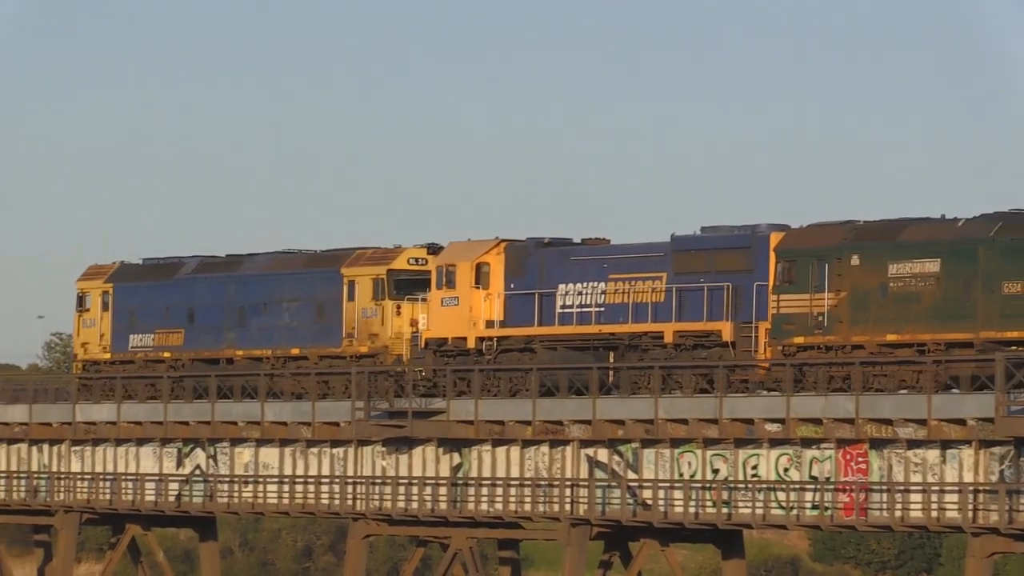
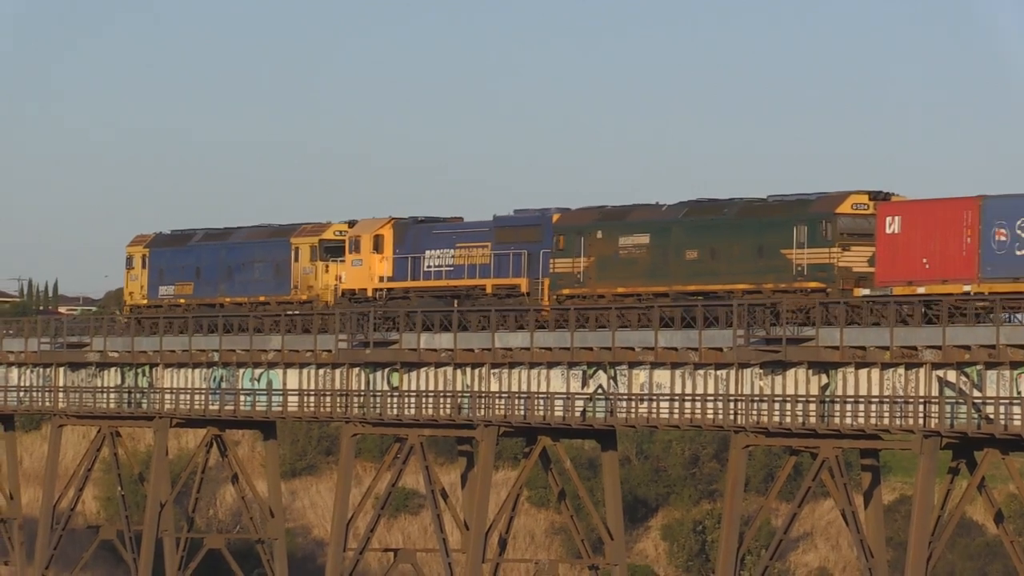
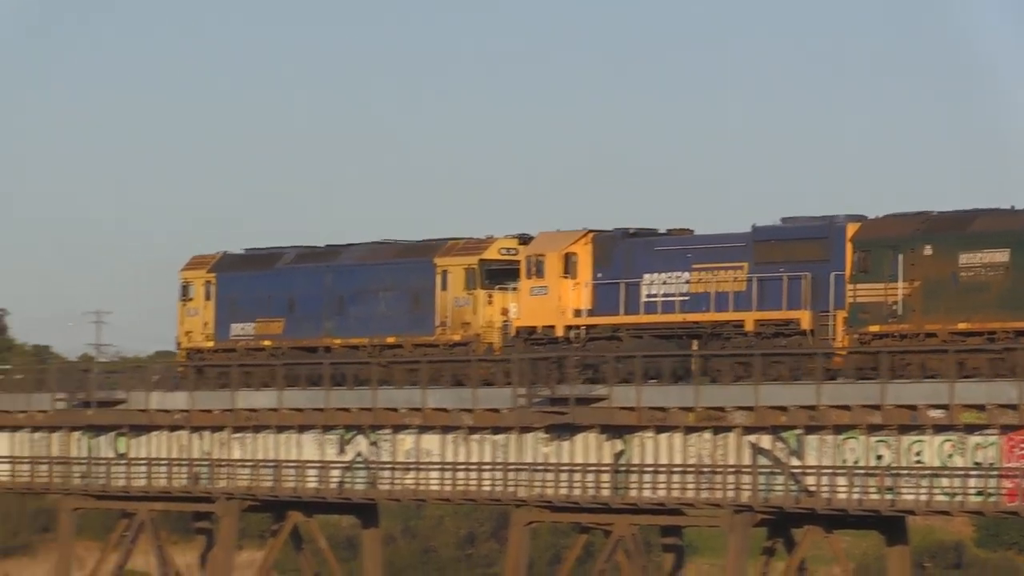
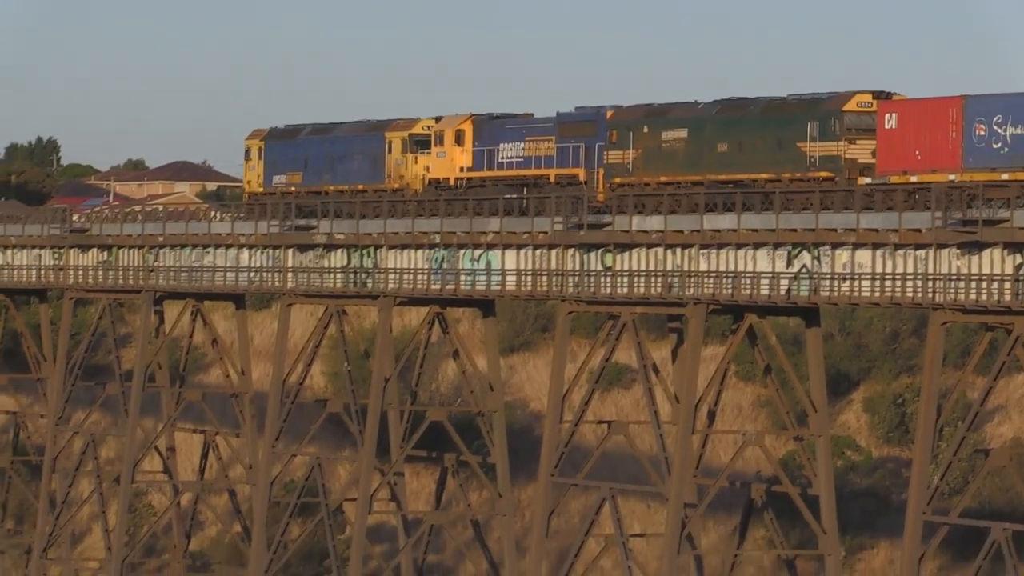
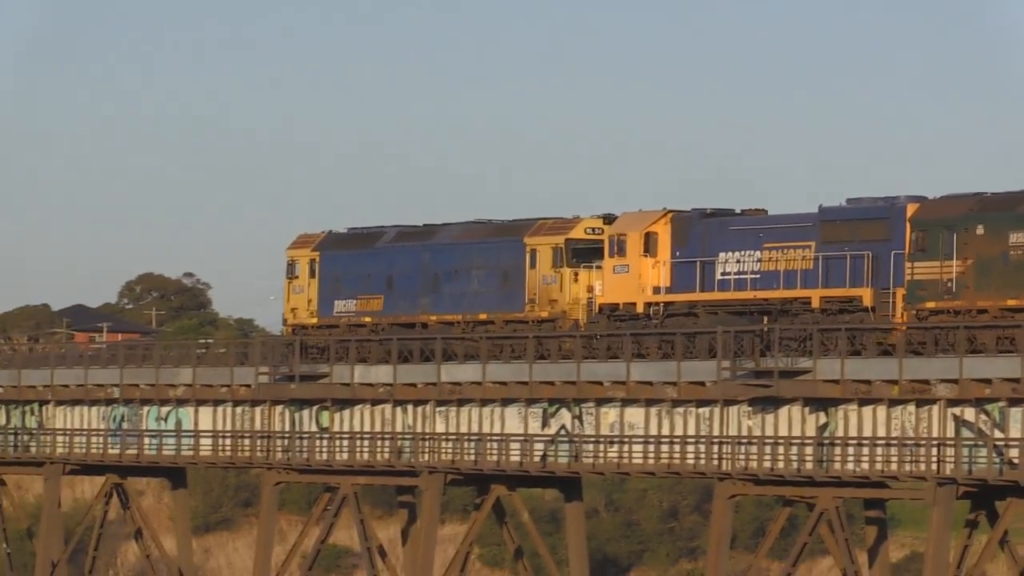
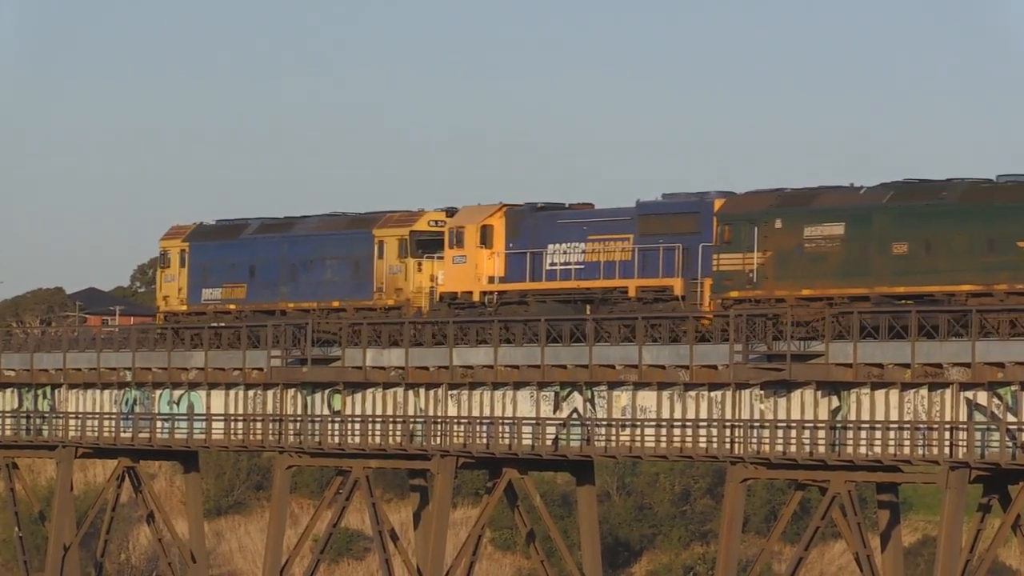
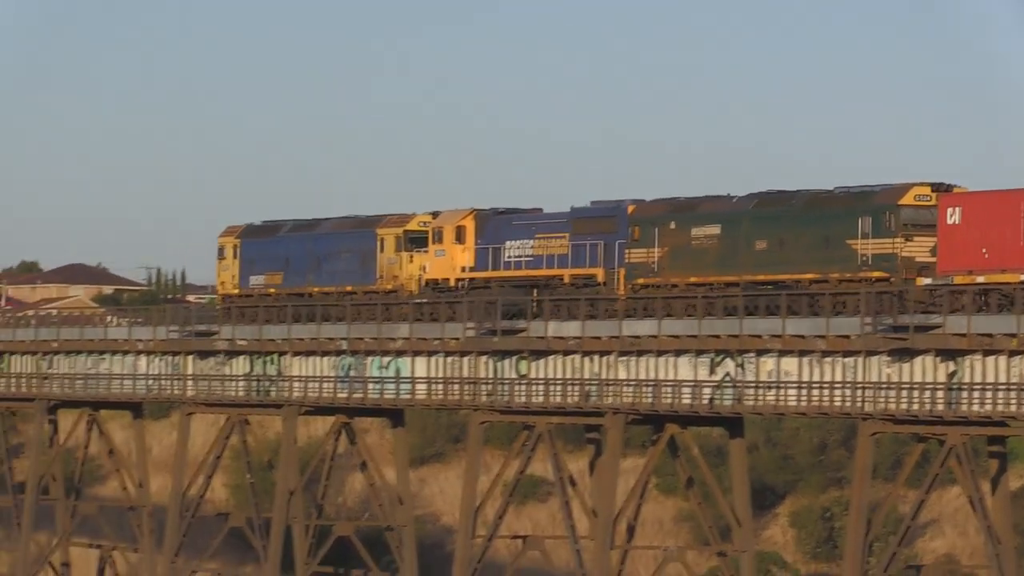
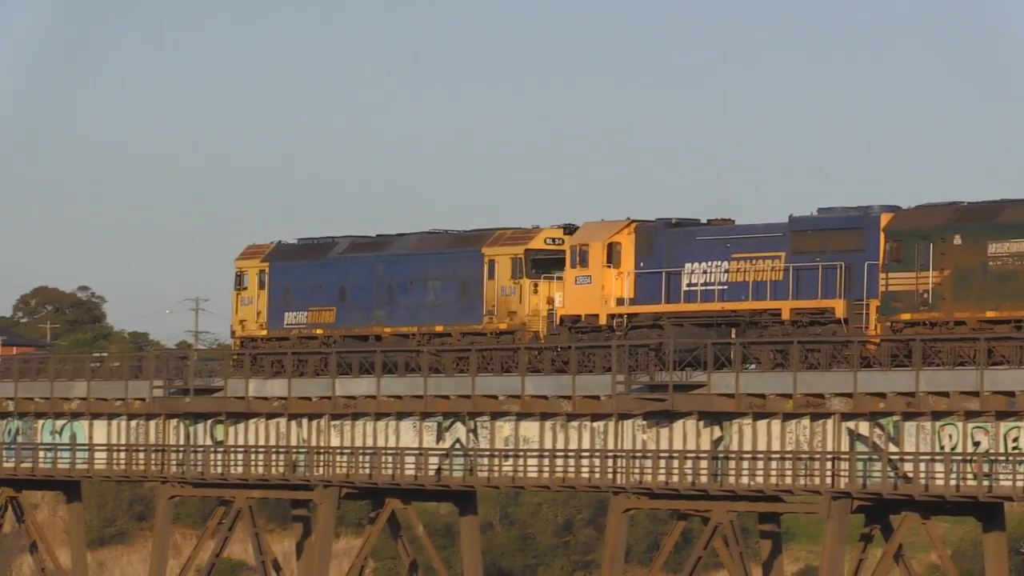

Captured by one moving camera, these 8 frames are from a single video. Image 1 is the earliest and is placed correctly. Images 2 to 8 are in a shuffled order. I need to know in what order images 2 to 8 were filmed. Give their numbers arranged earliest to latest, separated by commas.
3, 8, 5, 6, 2, 7, 4
